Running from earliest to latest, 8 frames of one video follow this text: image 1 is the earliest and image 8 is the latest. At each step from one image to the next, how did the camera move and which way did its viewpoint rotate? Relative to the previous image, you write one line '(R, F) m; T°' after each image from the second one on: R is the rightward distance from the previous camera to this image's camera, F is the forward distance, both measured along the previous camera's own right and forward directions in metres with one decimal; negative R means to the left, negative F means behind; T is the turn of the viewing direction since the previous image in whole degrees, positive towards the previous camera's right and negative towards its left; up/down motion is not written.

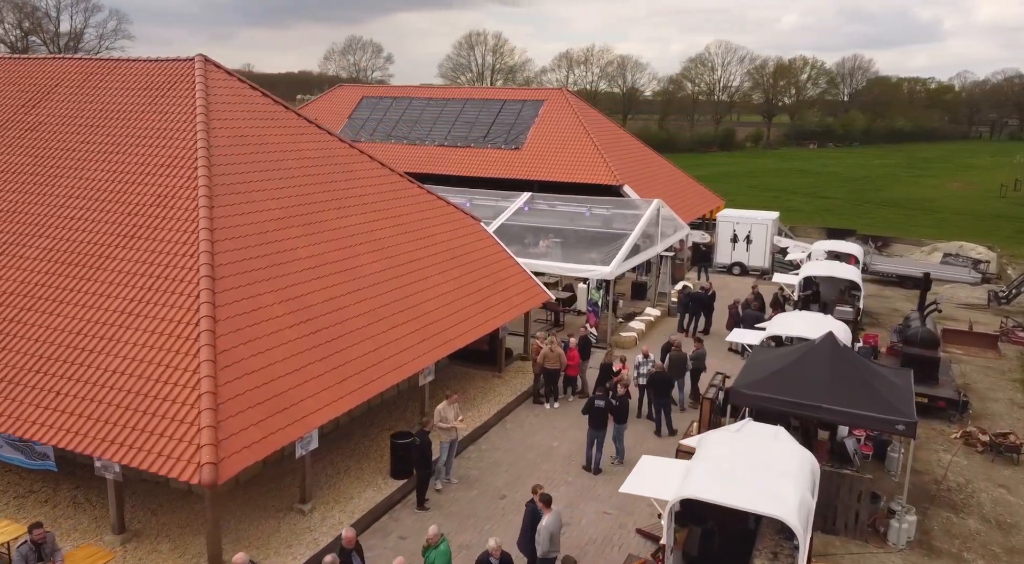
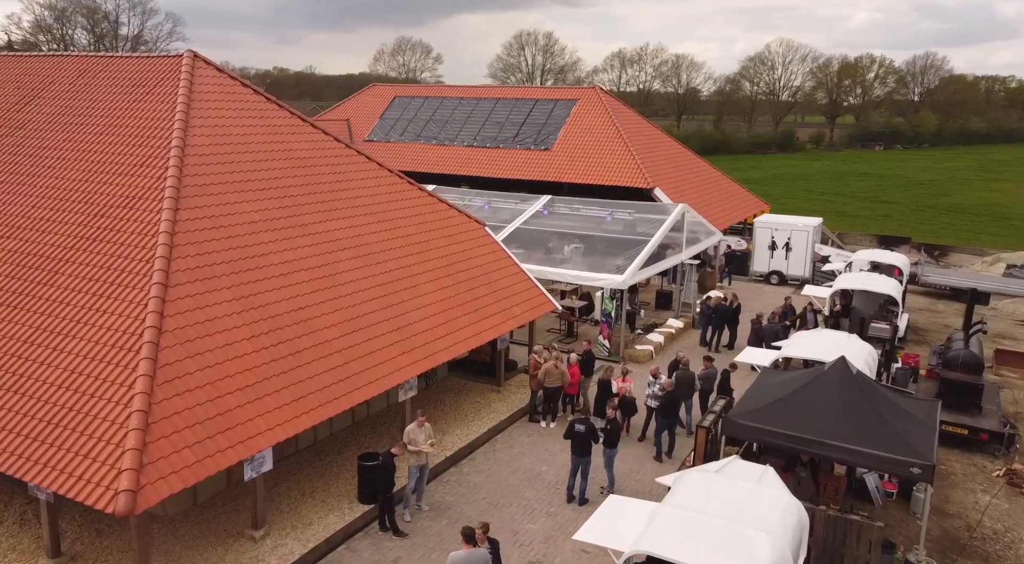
(+1.2, +1.2) m; -4°
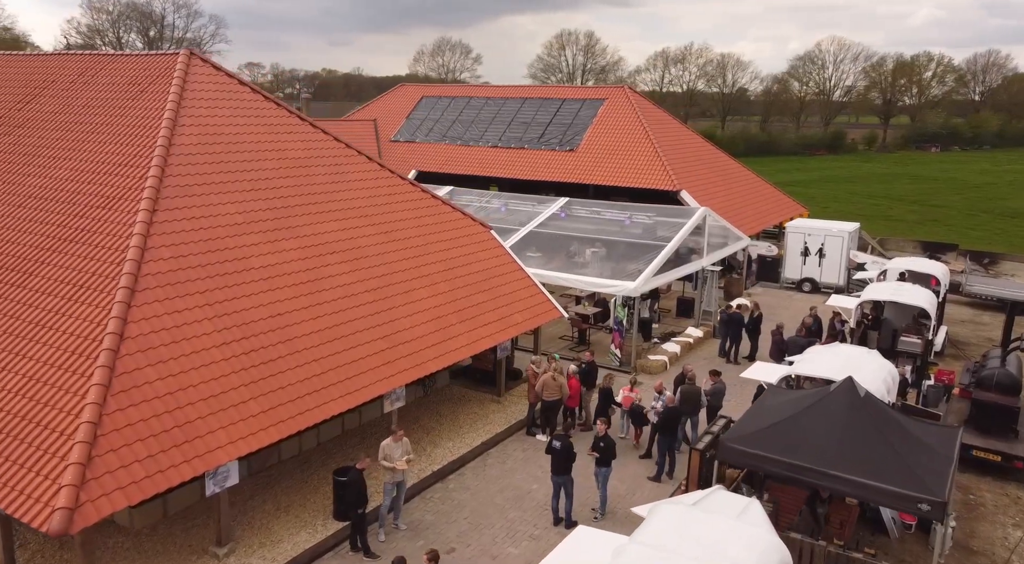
(+0.9, +0.8) m; -3°
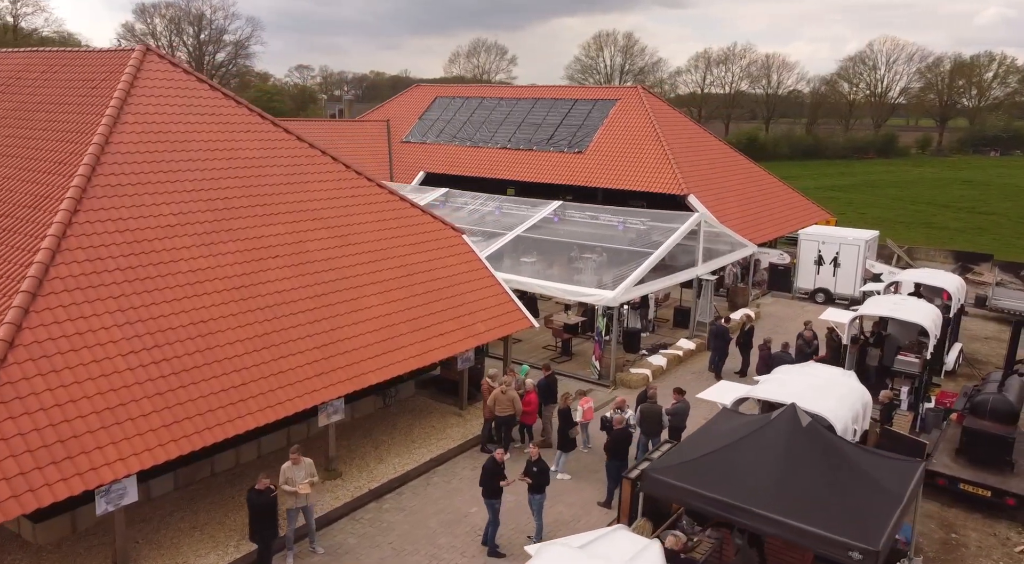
(+1.7, +0.9) m; -4°
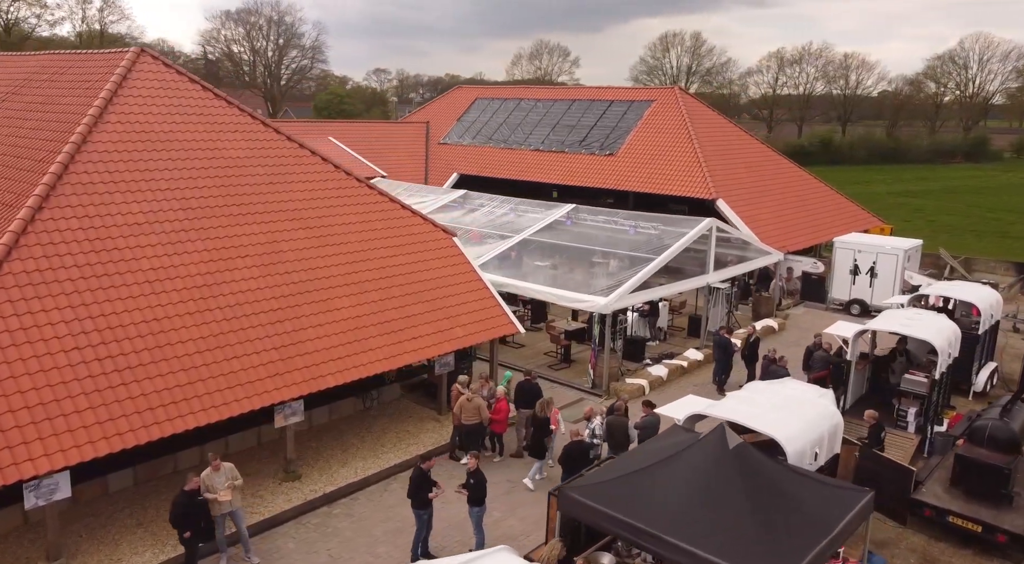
(+1.8, +0.5) m; -6°
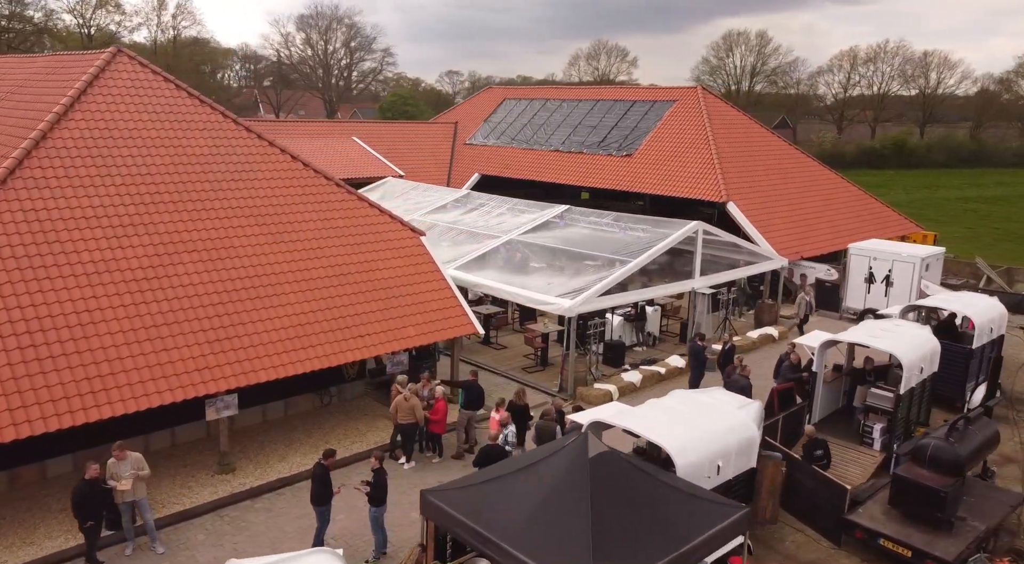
(+2.3, +0.3) m; -6°
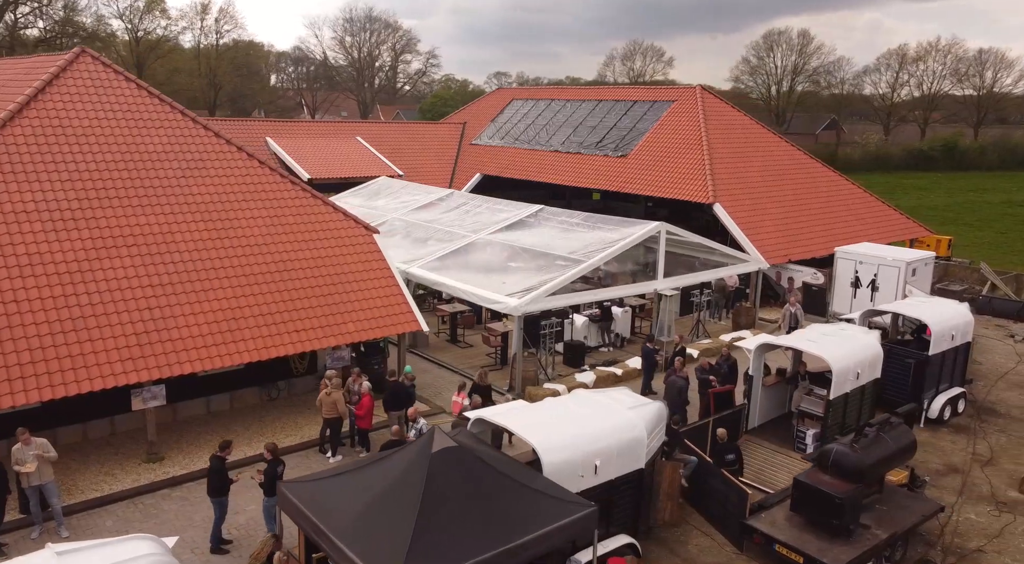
(+2.2, +0.1) m; -4°
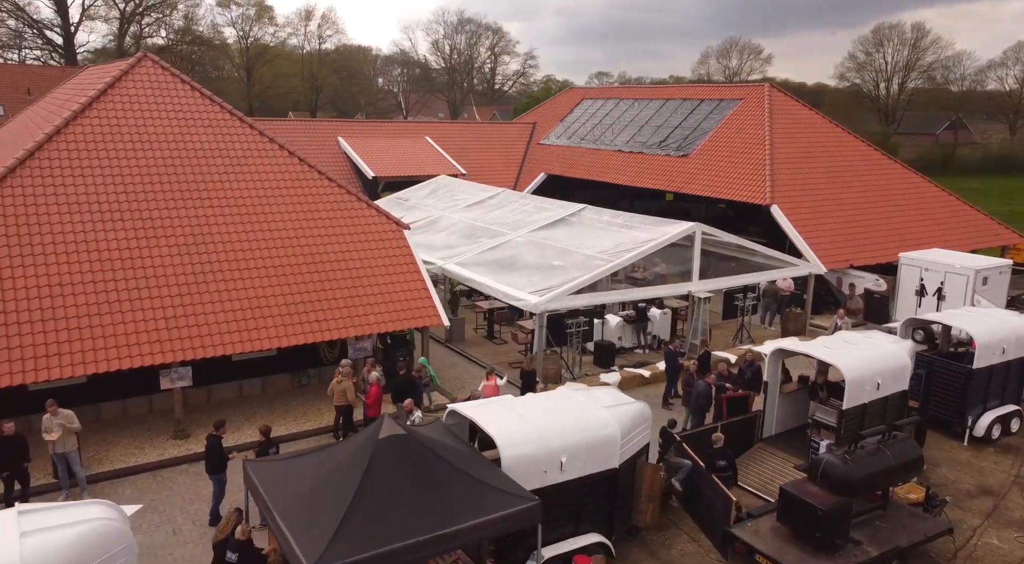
(+1.6, +0.1) m; -7°
